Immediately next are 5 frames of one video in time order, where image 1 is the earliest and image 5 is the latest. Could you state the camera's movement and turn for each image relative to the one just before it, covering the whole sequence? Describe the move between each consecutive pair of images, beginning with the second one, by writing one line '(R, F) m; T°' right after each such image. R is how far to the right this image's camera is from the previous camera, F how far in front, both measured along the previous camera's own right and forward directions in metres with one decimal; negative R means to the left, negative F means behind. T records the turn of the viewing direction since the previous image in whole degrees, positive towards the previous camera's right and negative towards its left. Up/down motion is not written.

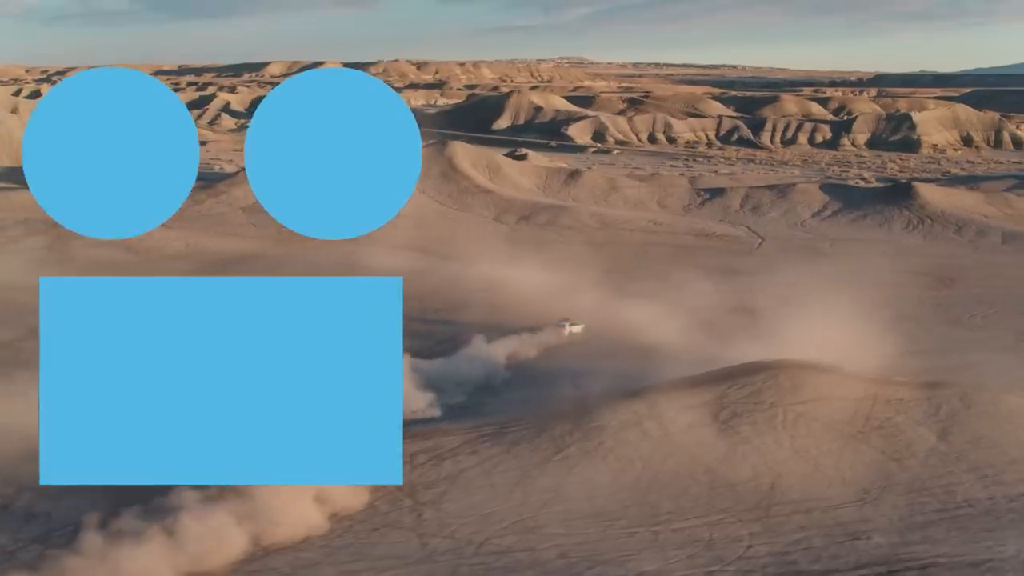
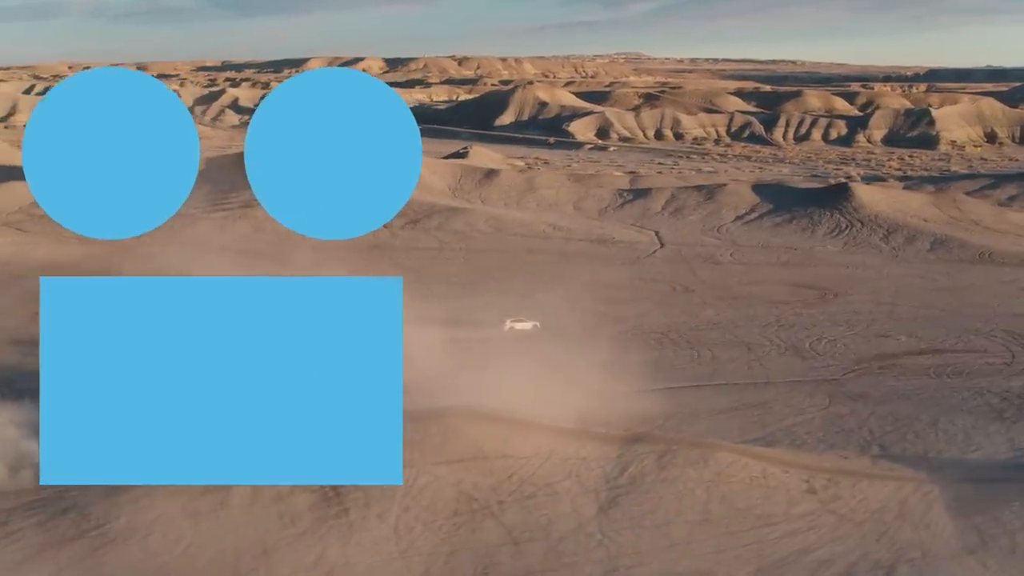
(+5.4, +4.3) m; -3°
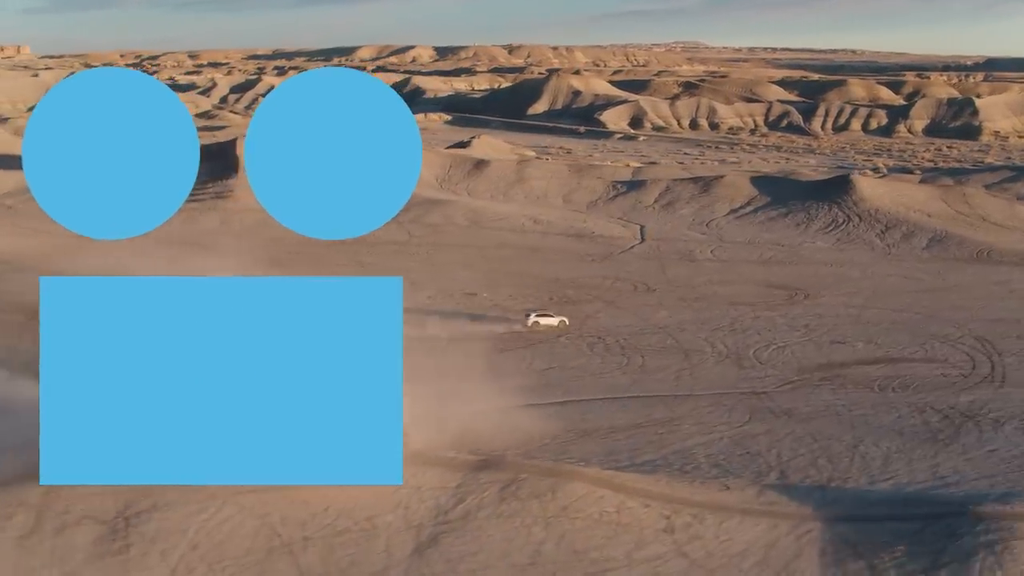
(+2.3, +2.0) m; -2°
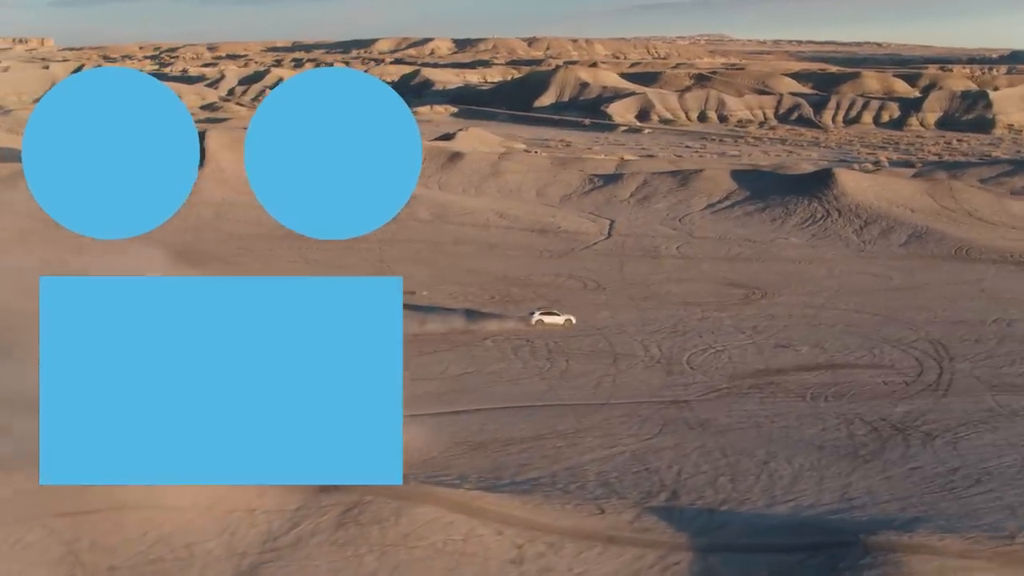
(+1.6, +1.5) m; -1°
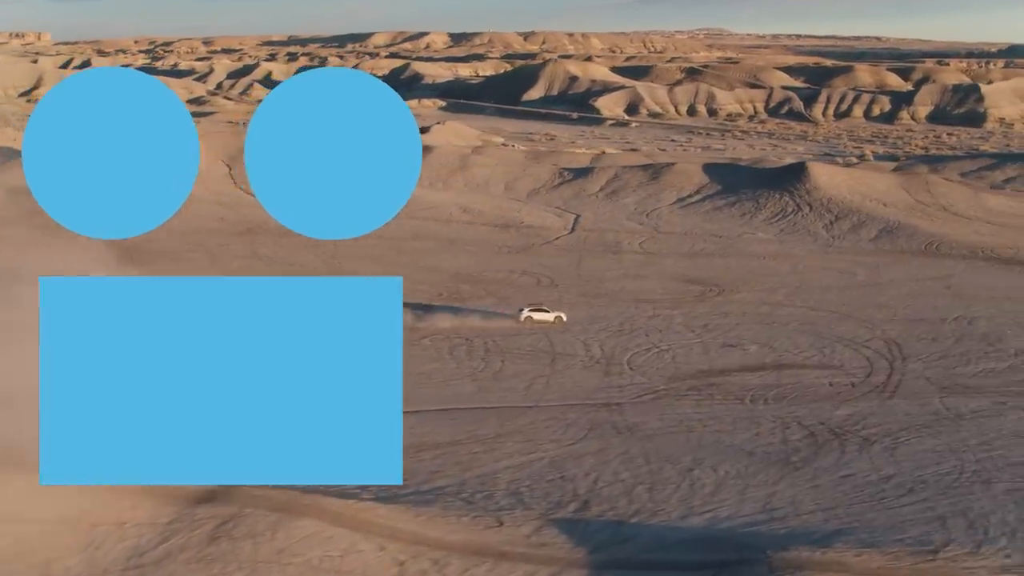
(+0.9, +0.9) m; 0°
